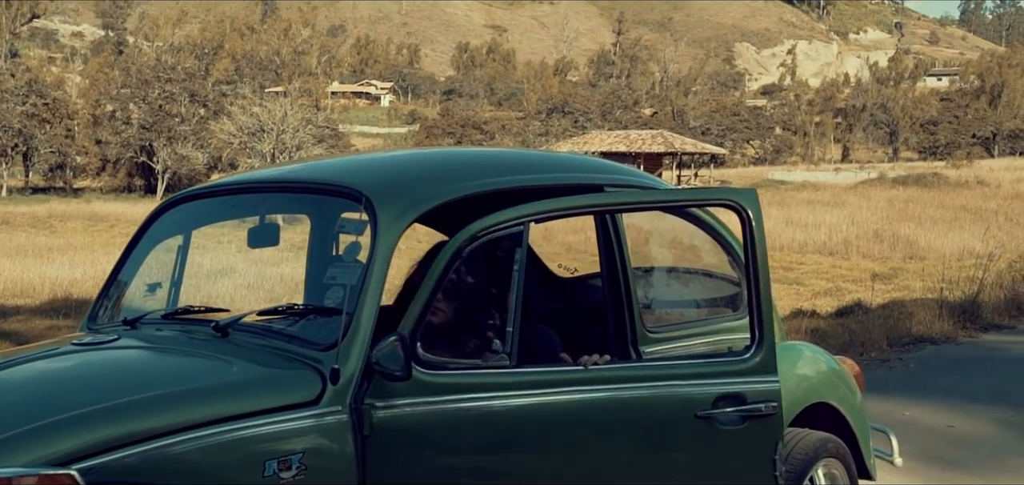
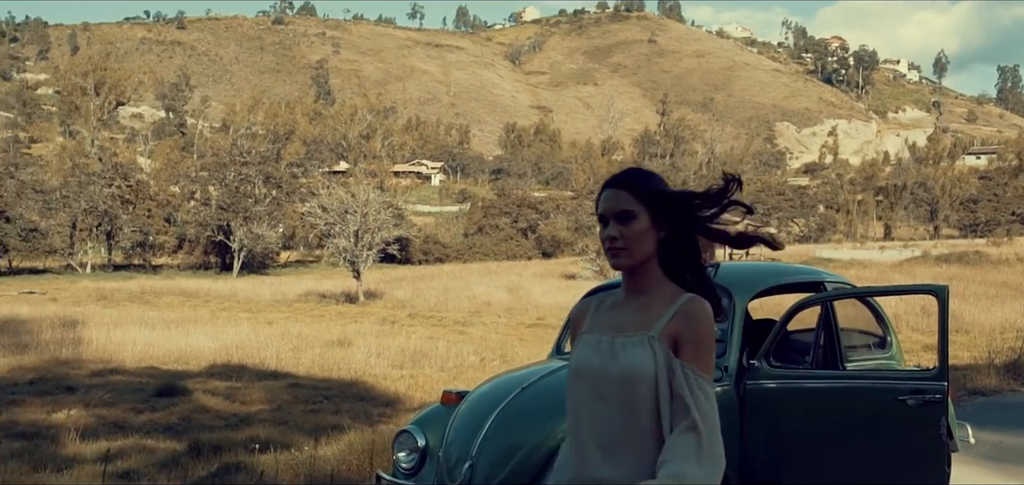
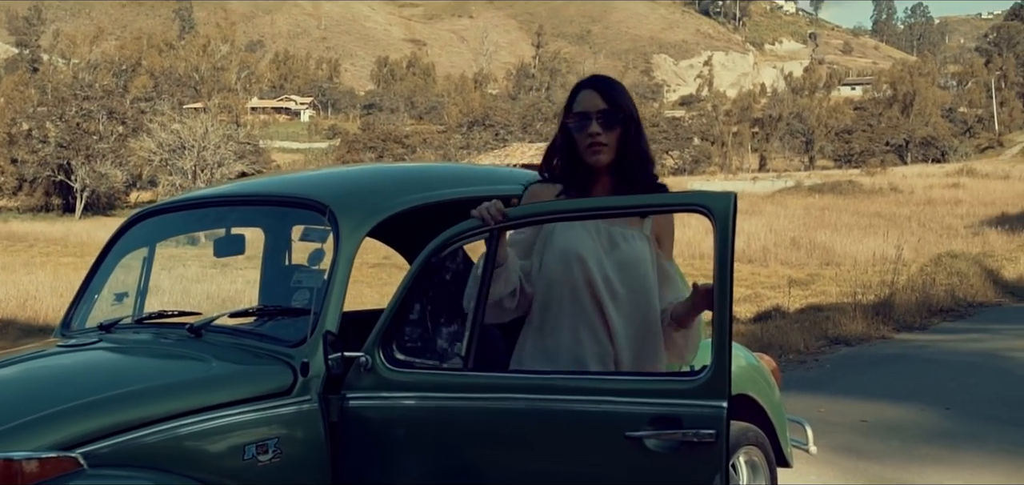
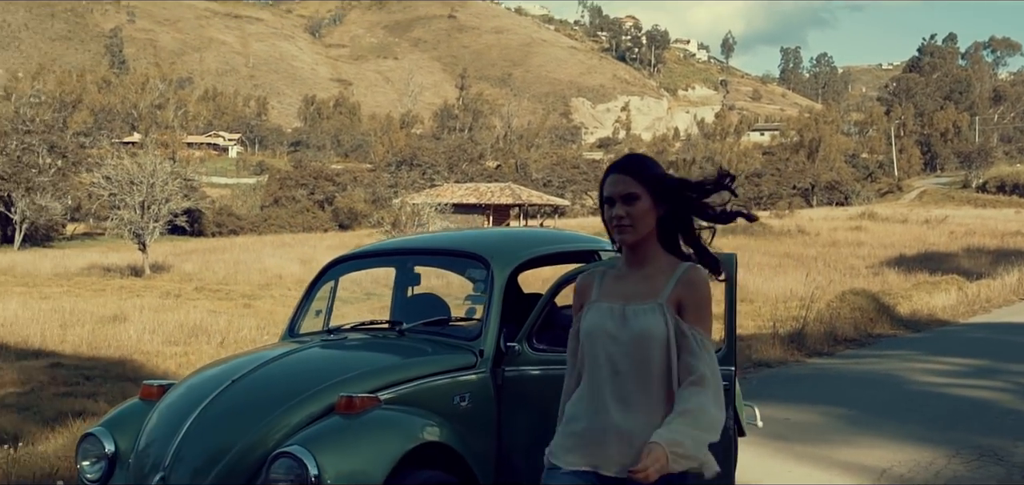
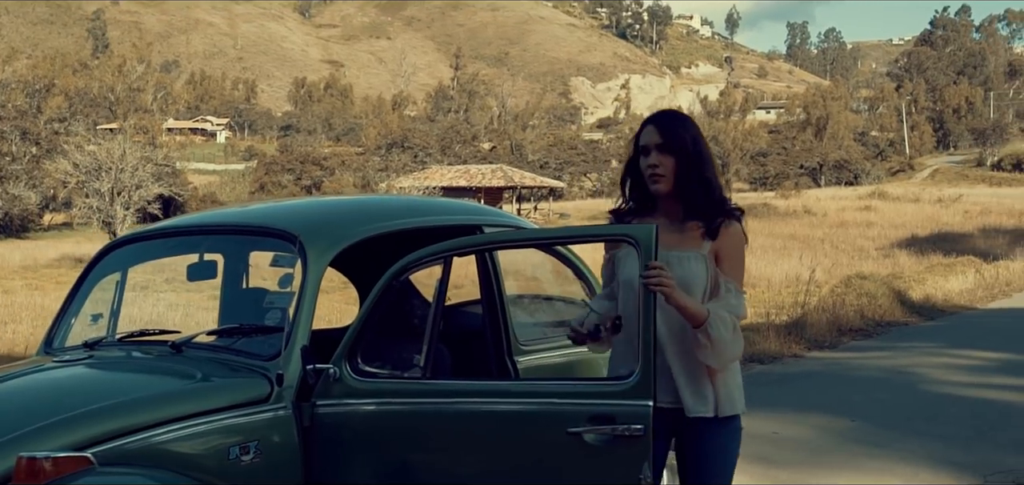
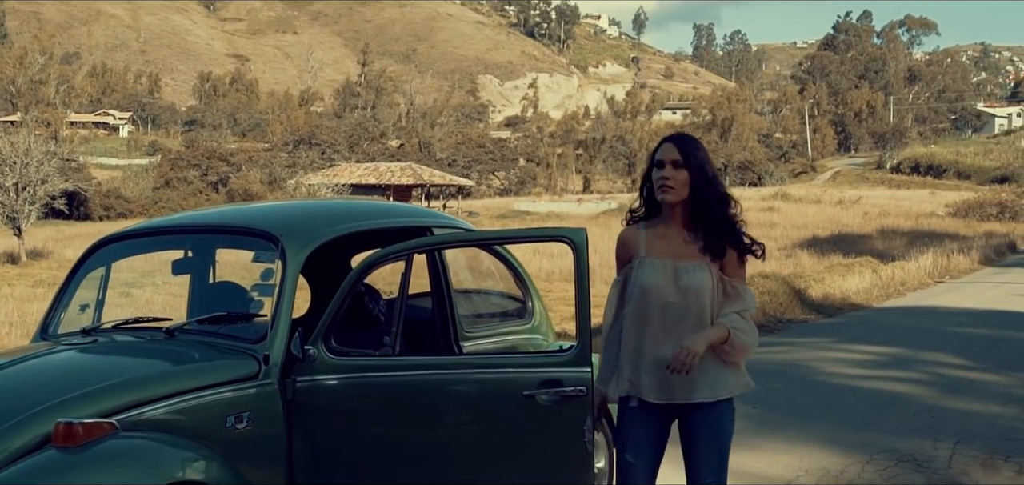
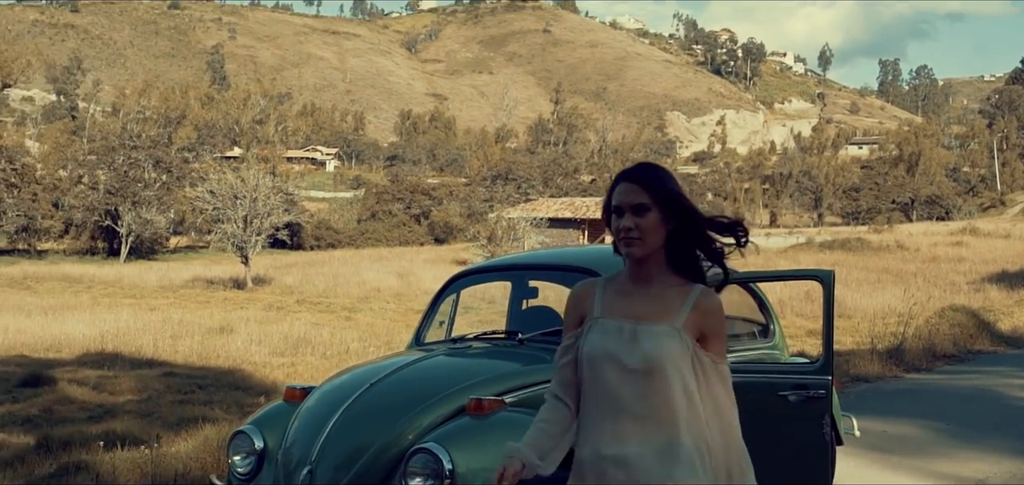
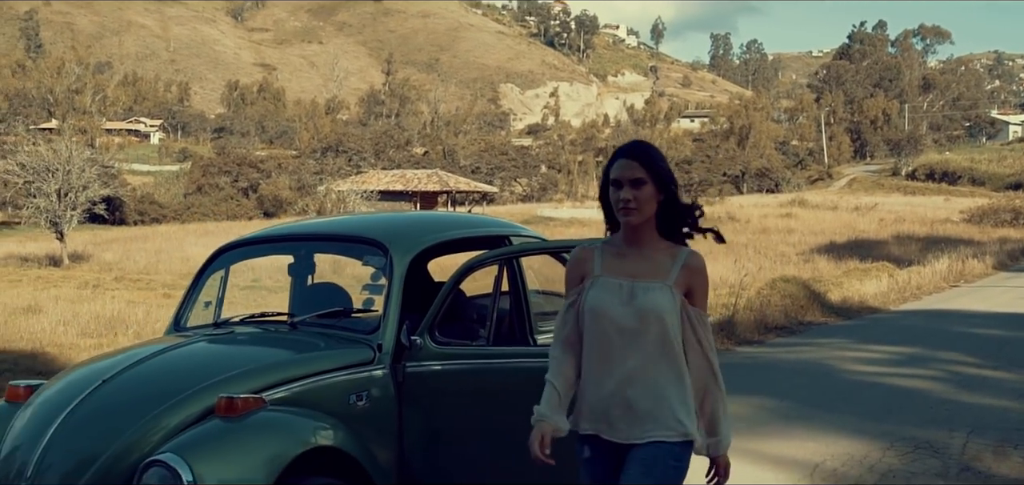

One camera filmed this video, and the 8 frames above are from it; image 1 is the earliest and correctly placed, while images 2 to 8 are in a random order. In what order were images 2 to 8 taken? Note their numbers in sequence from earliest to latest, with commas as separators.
3, 5, 6, 8, 4, 7, 2
